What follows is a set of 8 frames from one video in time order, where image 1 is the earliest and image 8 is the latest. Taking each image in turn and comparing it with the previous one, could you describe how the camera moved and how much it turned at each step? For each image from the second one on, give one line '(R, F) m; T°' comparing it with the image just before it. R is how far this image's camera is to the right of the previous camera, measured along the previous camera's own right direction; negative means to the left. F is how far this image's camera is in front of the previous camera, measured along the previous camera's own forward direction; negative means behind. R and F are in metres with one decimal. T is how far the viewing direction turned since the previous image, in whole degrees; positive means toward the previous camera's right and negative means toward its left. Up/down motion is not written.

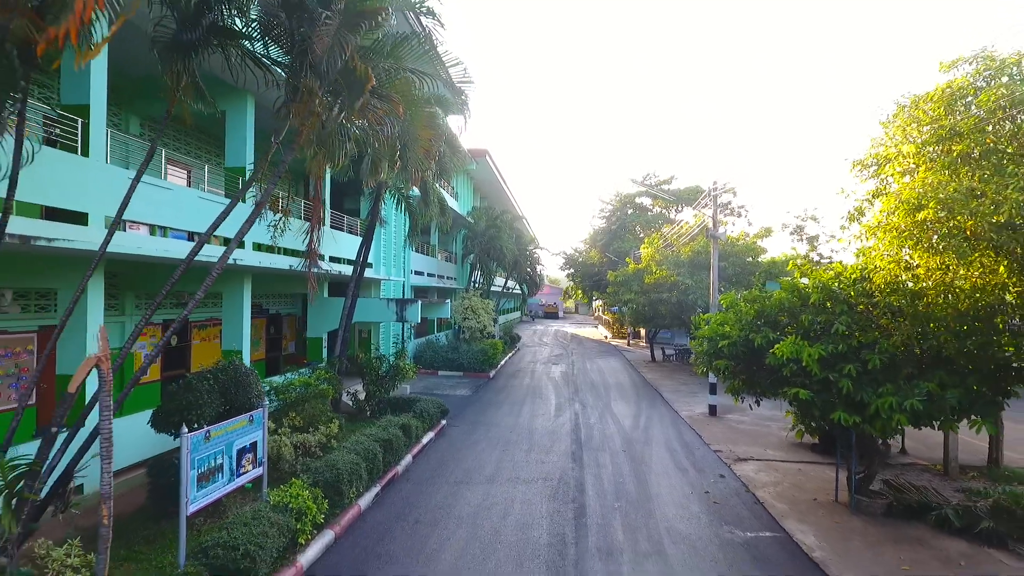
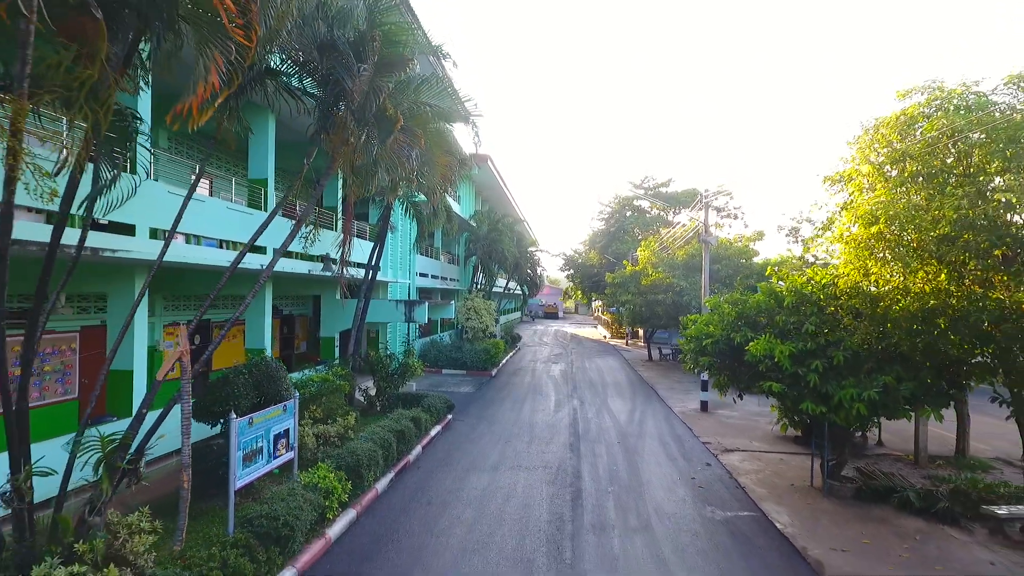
(0.0, -0.7) m; 0°
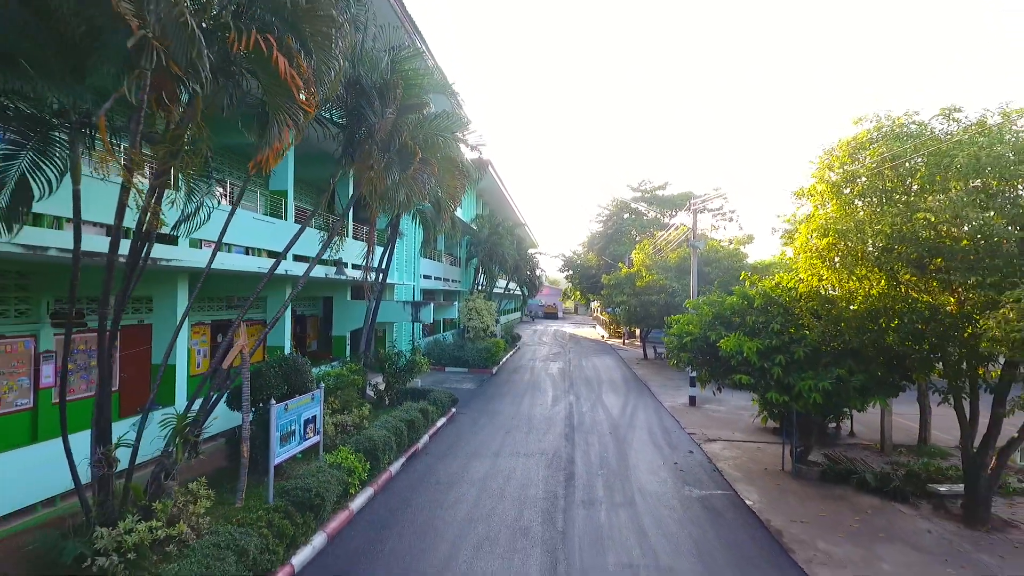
(0.0, -0.9) m; 0°
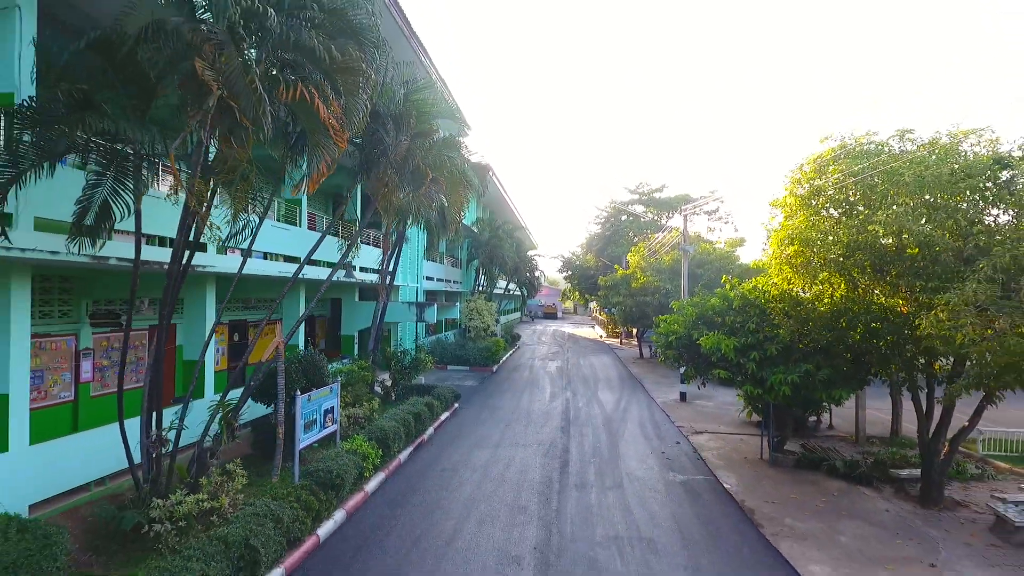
(0.0, -0.8) m; 0°
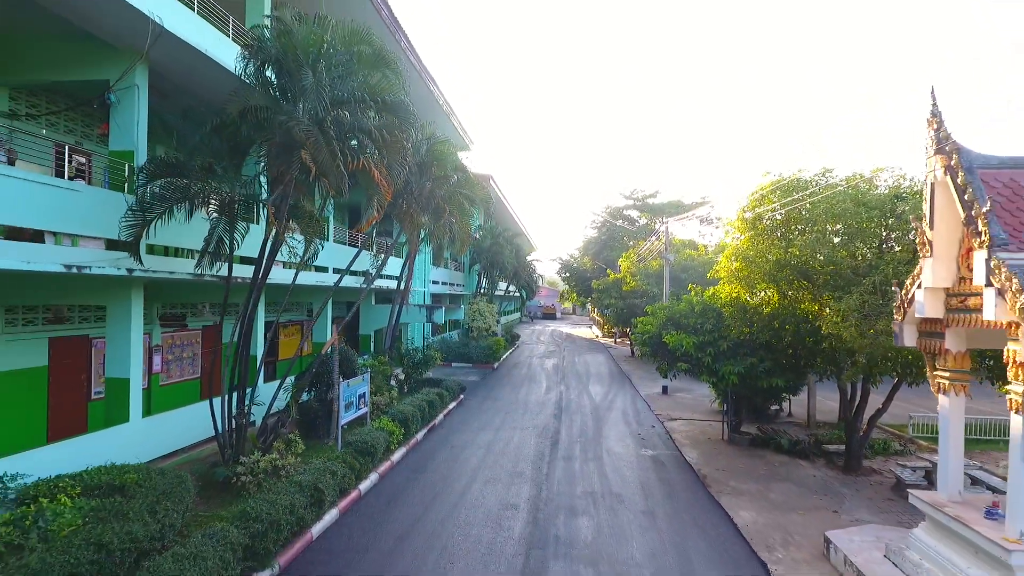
(0.0, -1.9) m; 0°
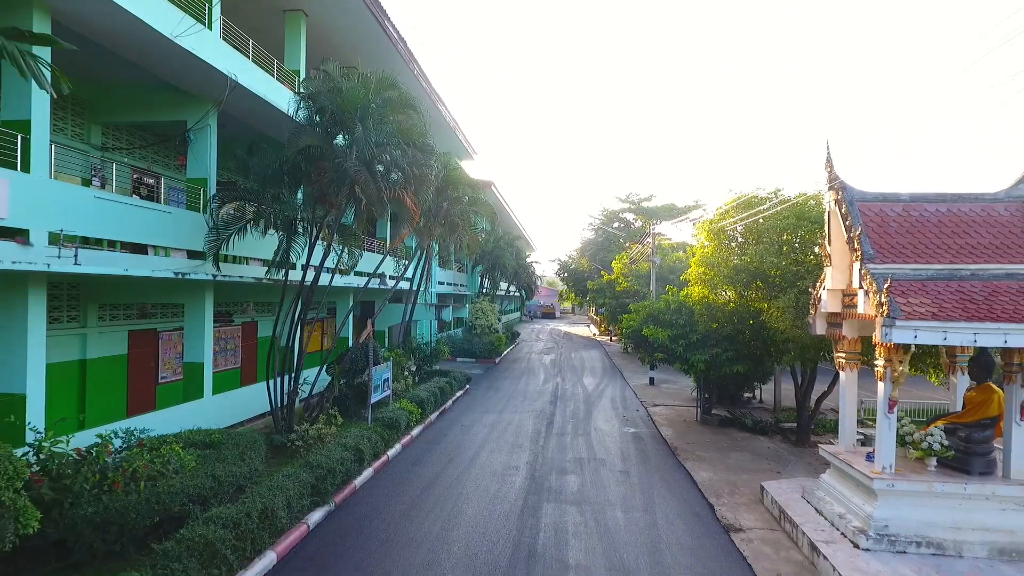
(0.0, -1.8) m; 0°
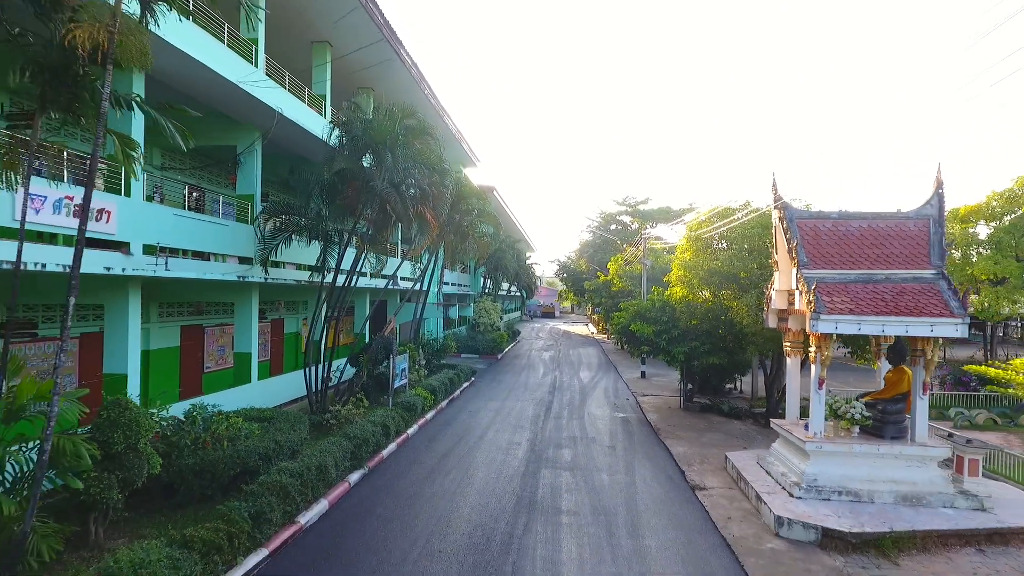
(-0.1, -1.6) m; 0°
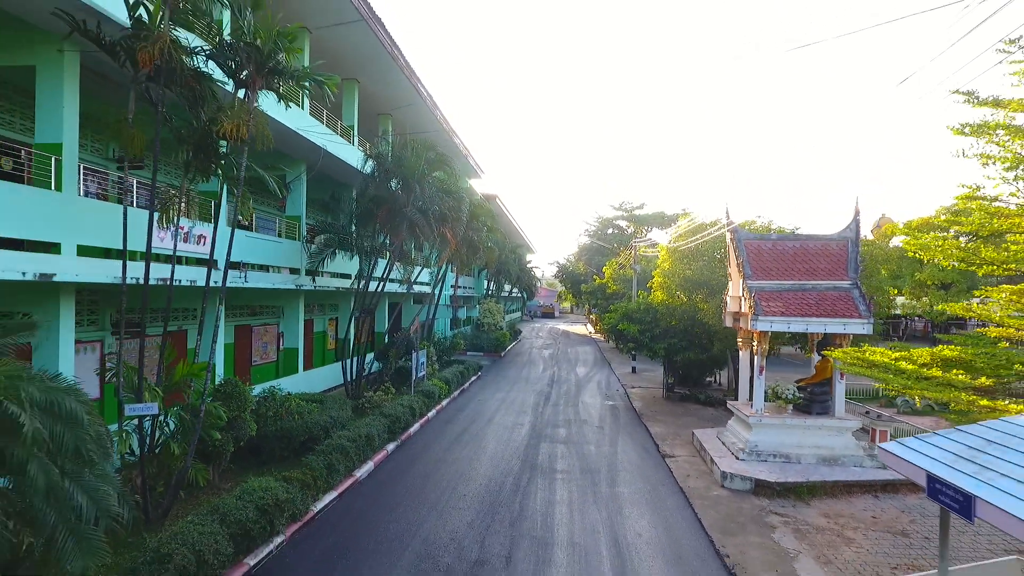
(-0.1, -2.1) m; 0°
